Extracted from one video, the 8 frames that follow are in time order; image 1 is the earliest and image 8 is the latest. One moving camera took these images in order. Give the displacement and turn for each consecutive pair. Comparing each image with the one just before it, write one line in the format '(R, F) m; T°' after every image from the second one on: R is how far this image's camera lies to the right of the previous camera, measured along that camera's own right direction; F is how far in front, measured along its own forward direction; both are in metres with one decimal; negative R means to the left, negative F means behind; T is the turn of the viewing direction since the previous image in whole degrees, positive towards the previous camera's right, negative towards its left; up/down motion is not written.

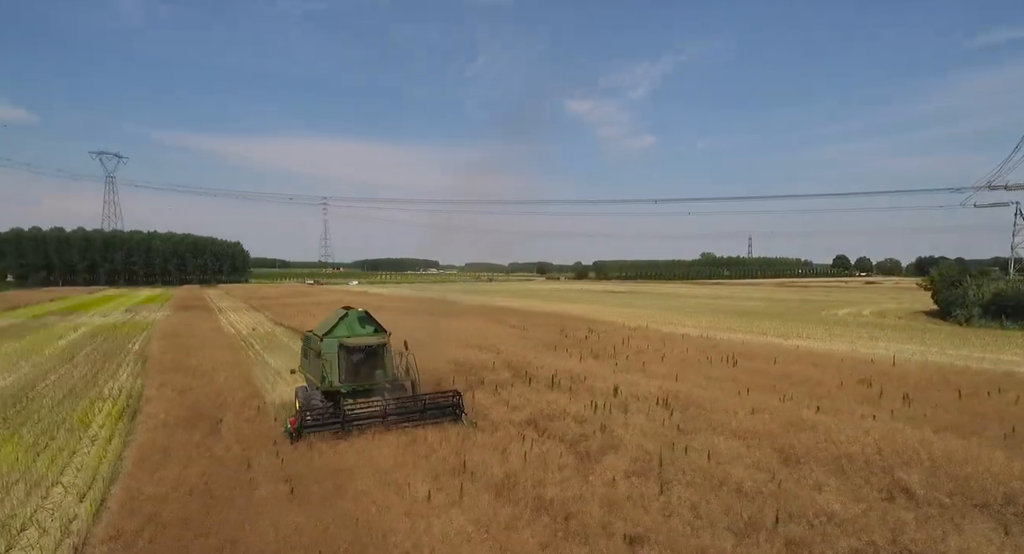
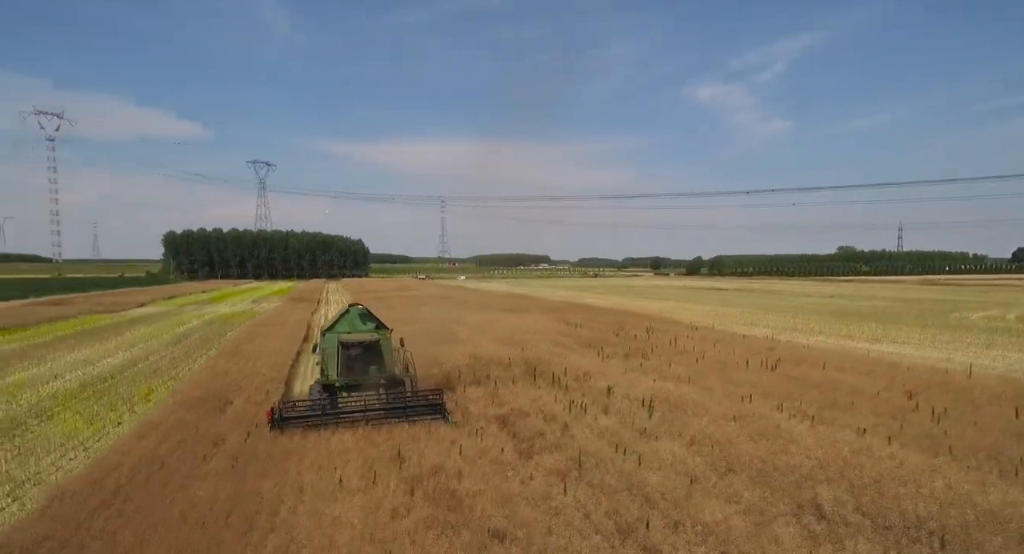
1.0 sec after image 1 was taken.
(+2.4, -0.2) m; -9°
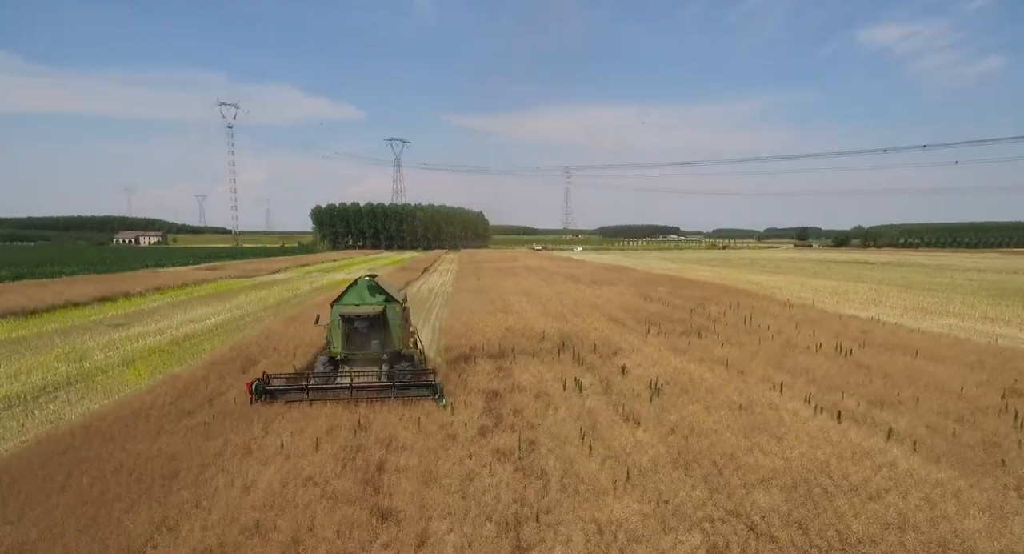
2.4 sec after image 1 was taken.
(+2.3, +0.5) m; -11°
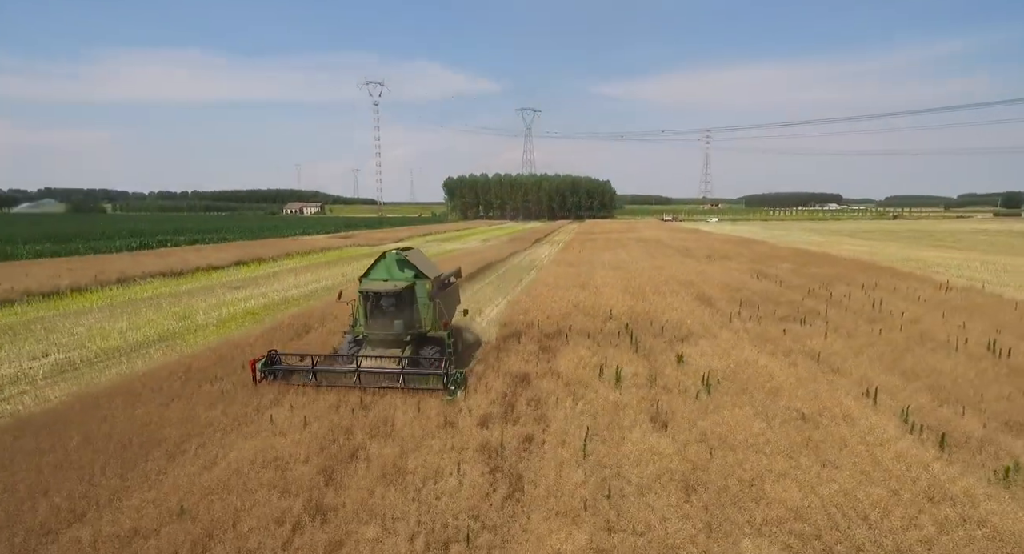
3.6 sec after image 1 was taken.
(+1.7, +1.1) m; -13°
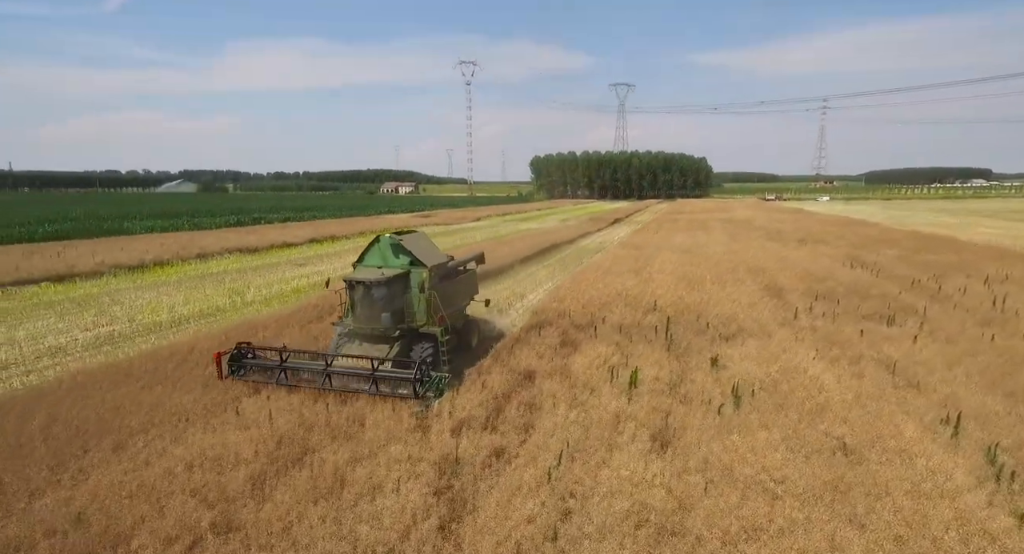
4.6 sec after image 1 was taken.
(+1.4, +1.1) m; -9°
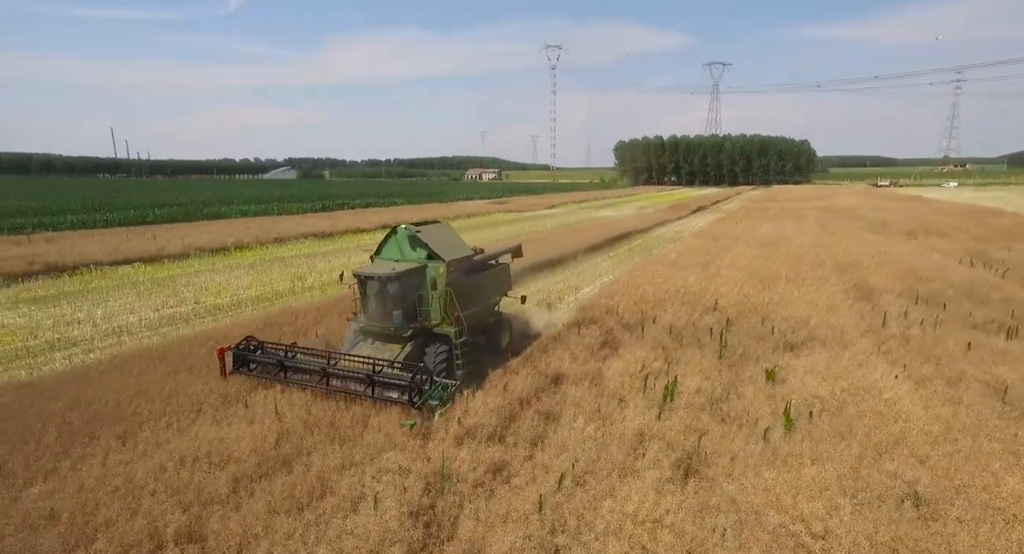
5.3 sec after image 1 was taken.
(+0.8, +0.7) m; -9°
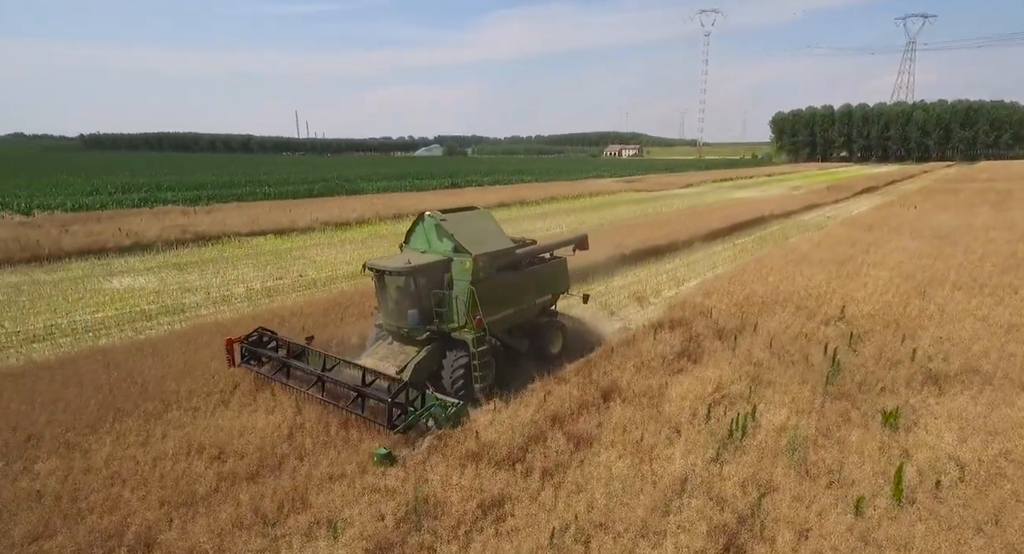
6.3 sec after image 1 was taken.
(+1.2, +1.1) m; -14°
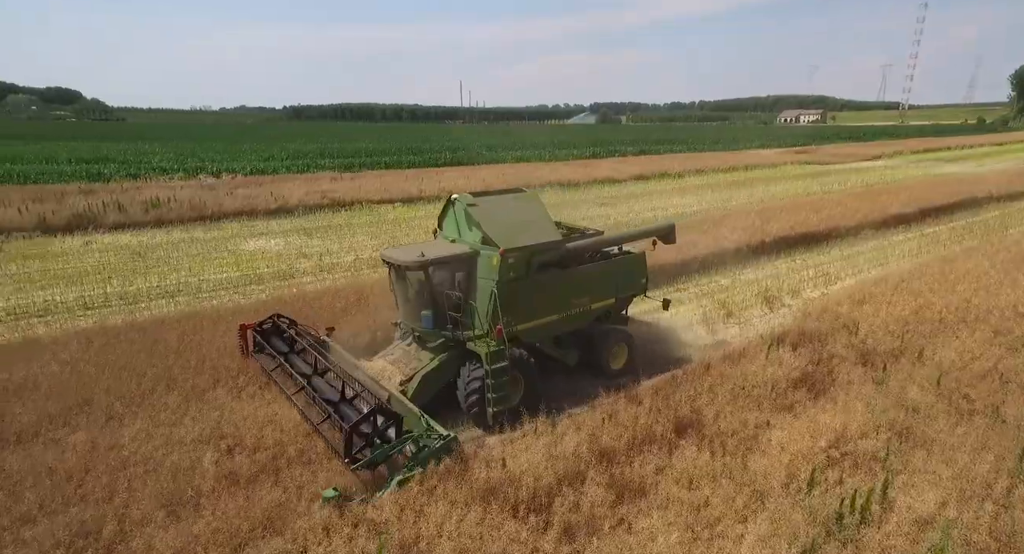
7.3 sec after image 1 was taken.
(+1.0, +1.3) m; -16°
